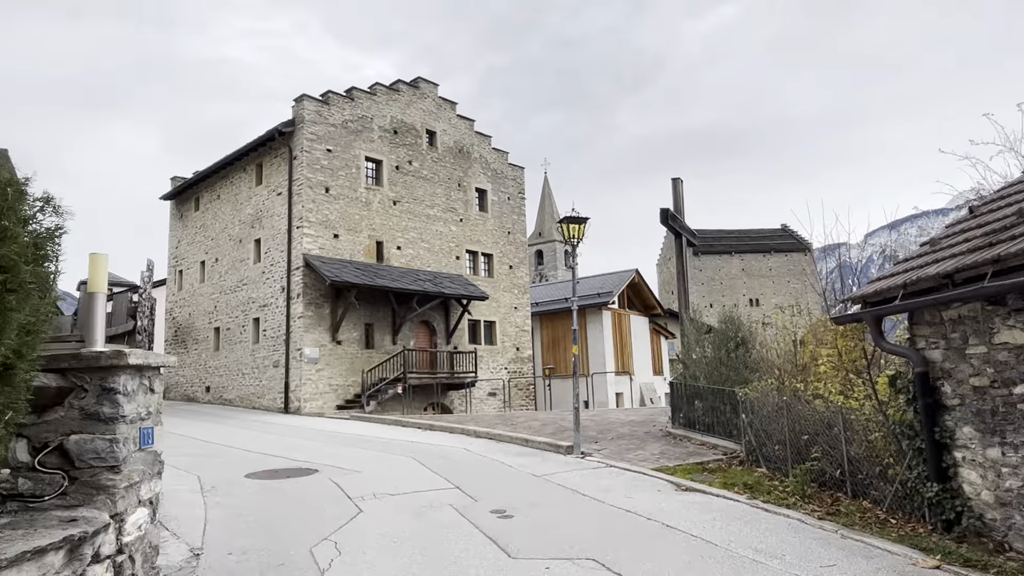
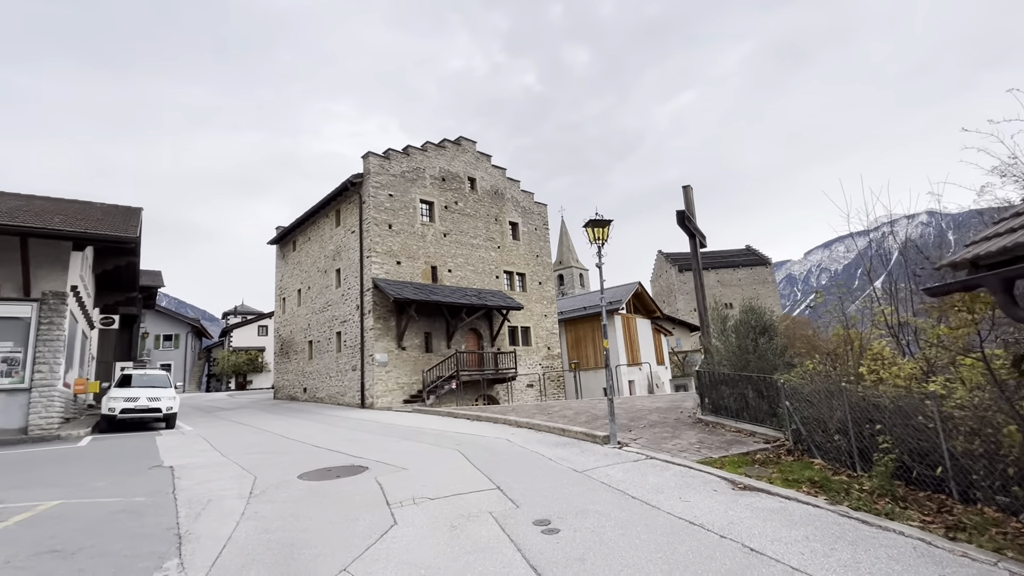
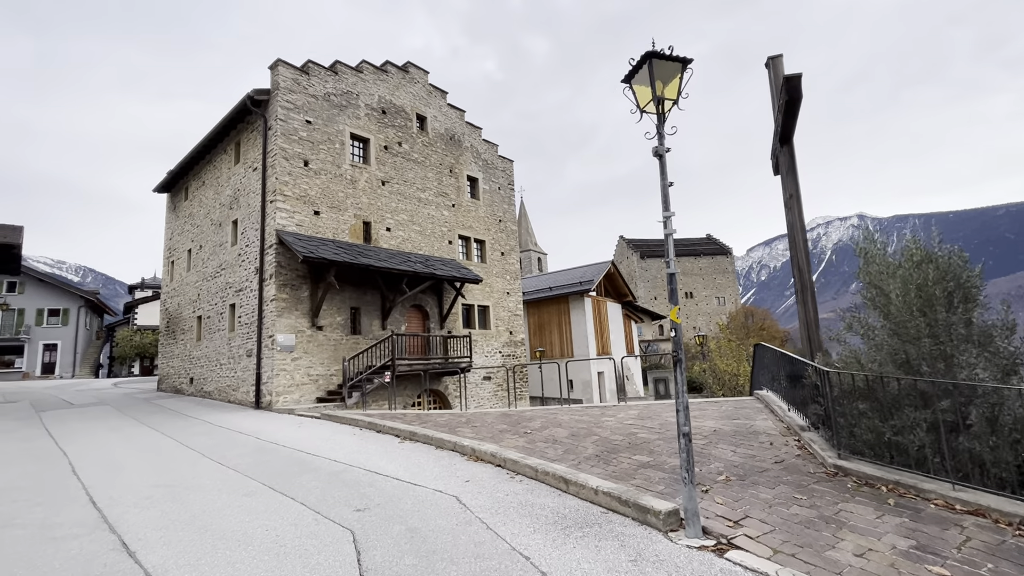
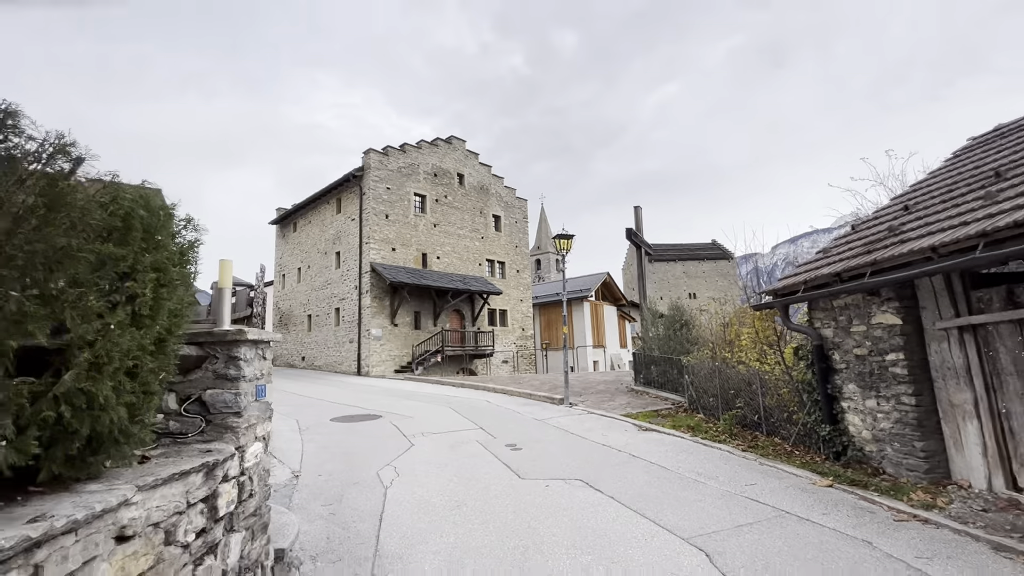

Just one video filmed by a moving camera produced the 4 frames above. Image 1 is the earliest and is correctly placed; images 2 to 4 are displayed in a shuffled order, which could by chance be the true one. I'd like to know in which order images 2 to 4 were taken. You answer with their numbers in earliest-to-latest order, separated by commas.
4, 2, 3
